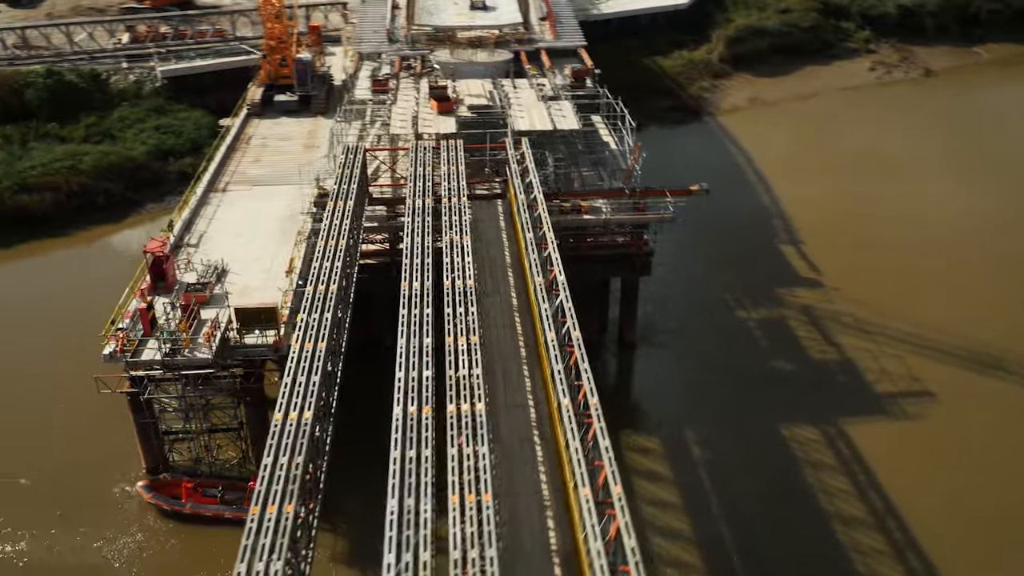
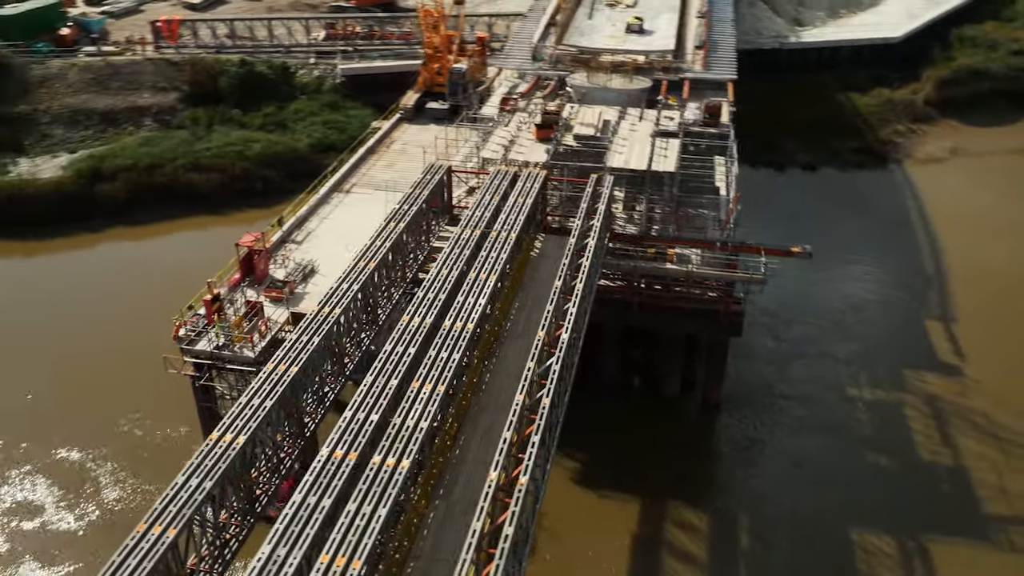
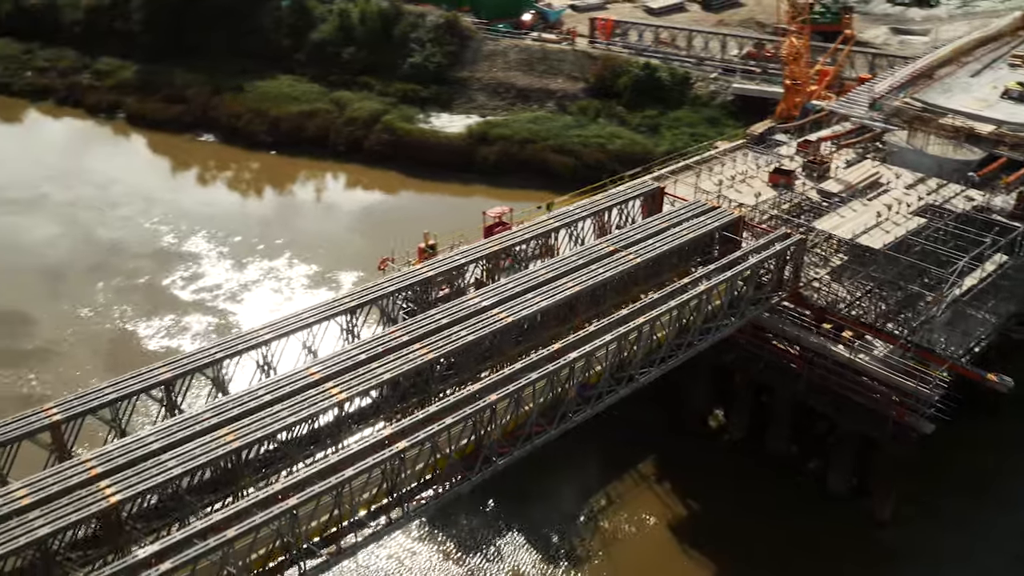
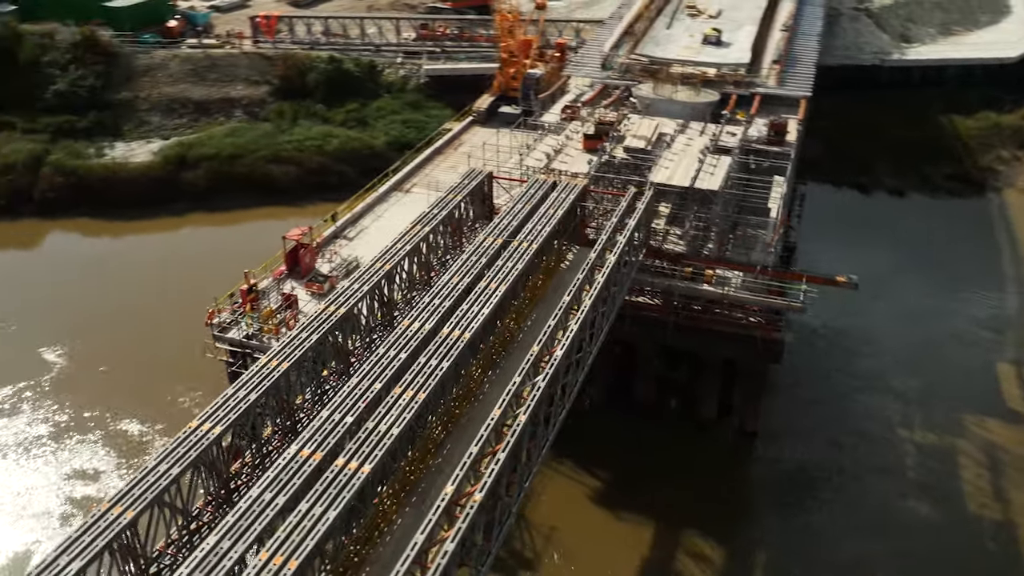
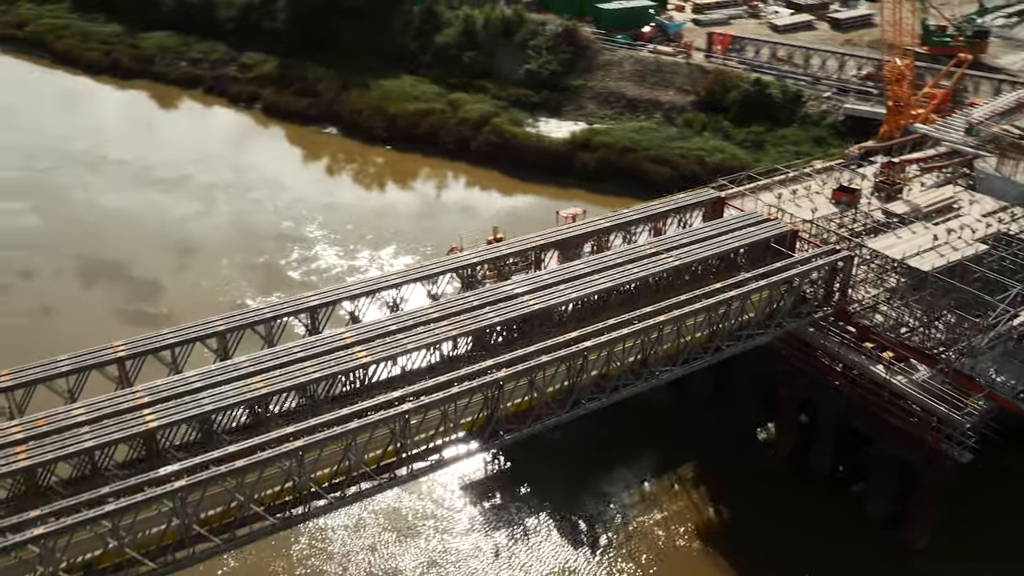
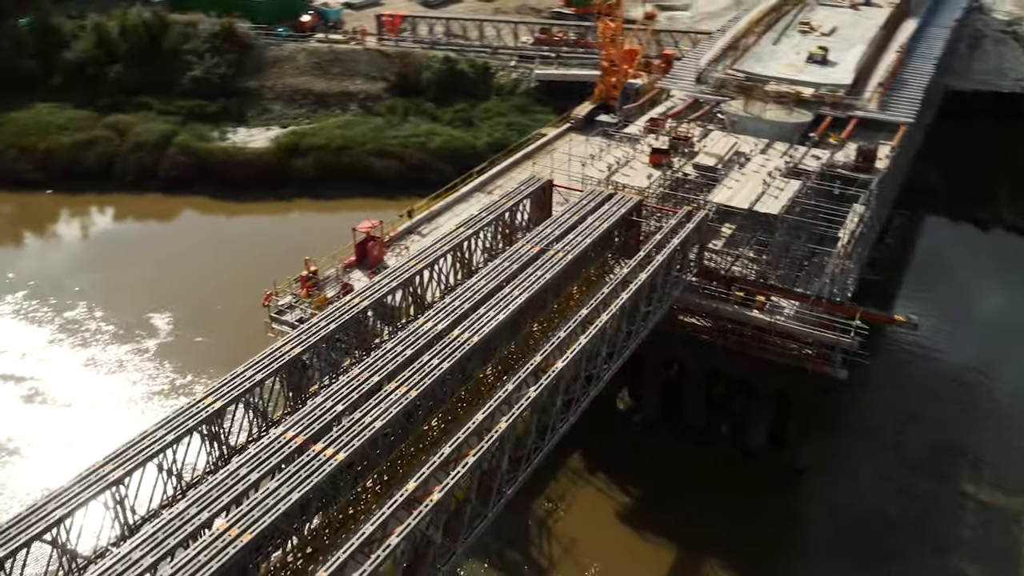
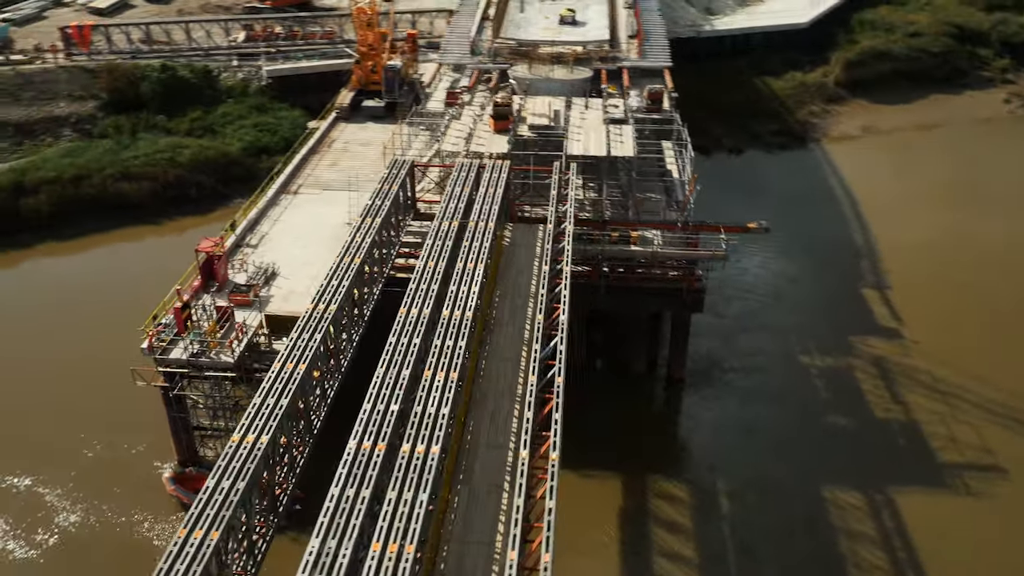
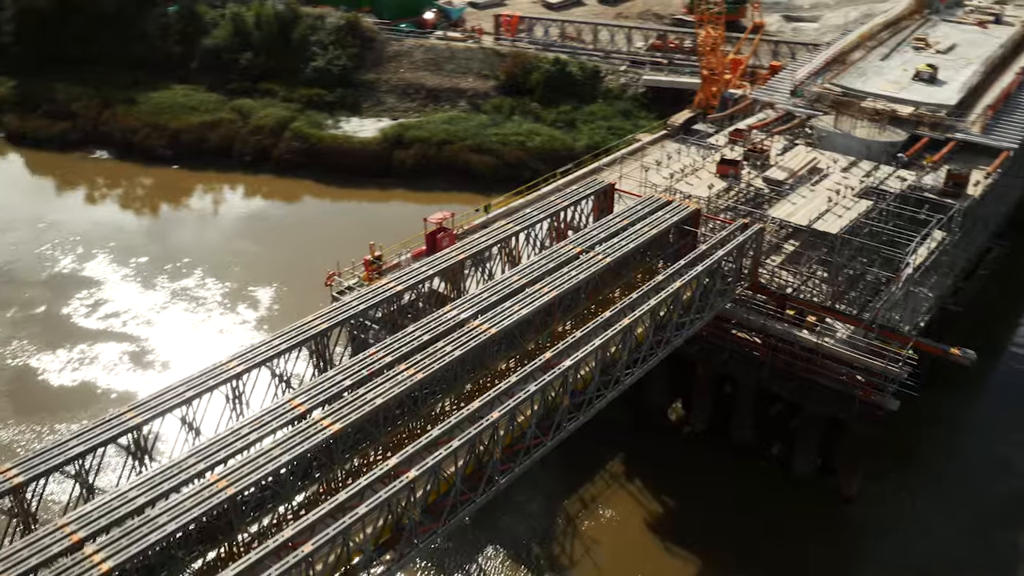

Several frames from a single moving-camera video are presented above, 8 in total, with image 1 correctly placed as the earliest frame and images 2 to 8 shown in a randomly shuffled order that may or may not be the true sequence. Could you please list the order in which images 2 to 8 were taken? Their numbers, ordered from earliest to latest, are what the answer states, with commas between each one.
7, 2, 4, 6, 8, 3, 5
